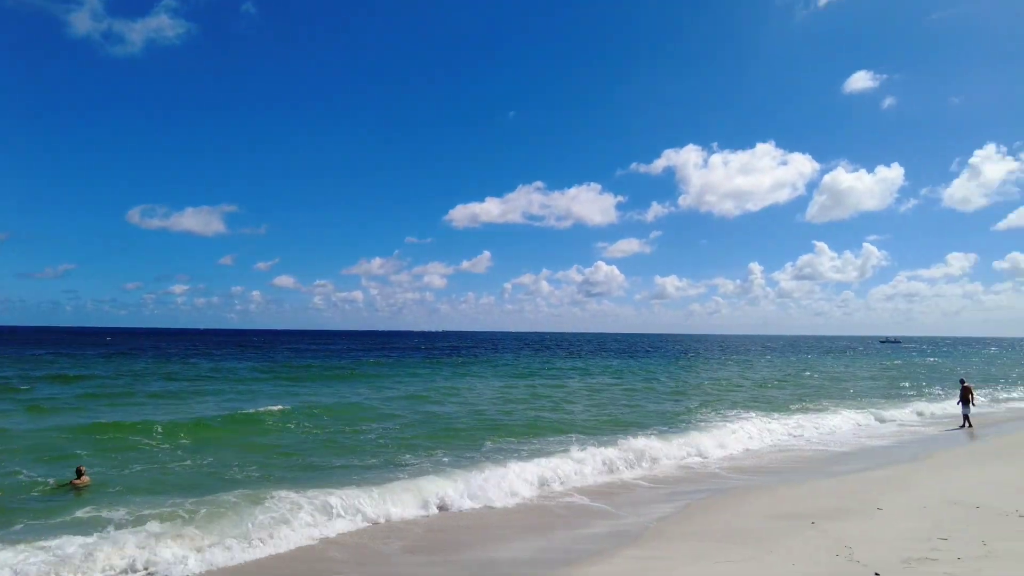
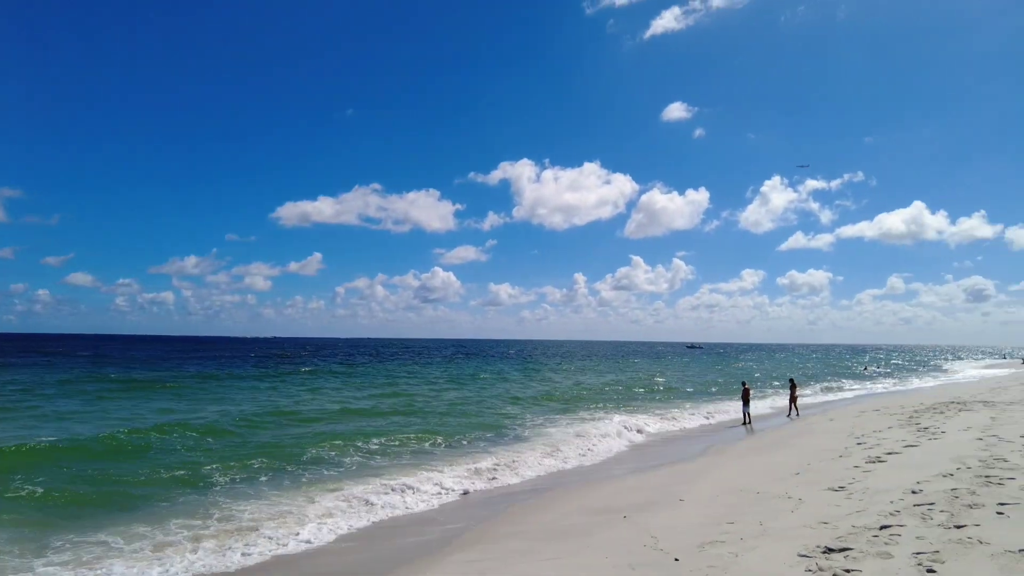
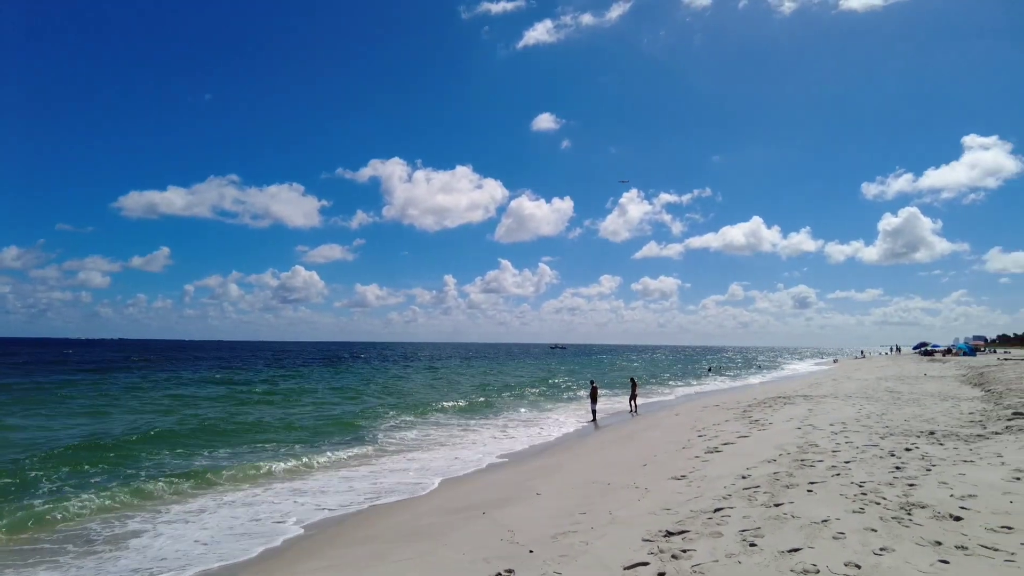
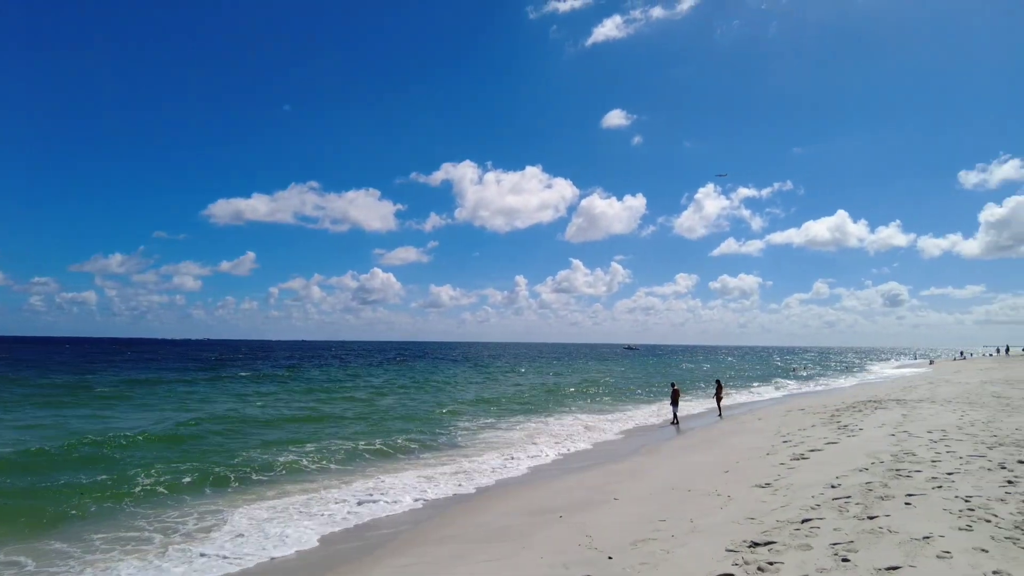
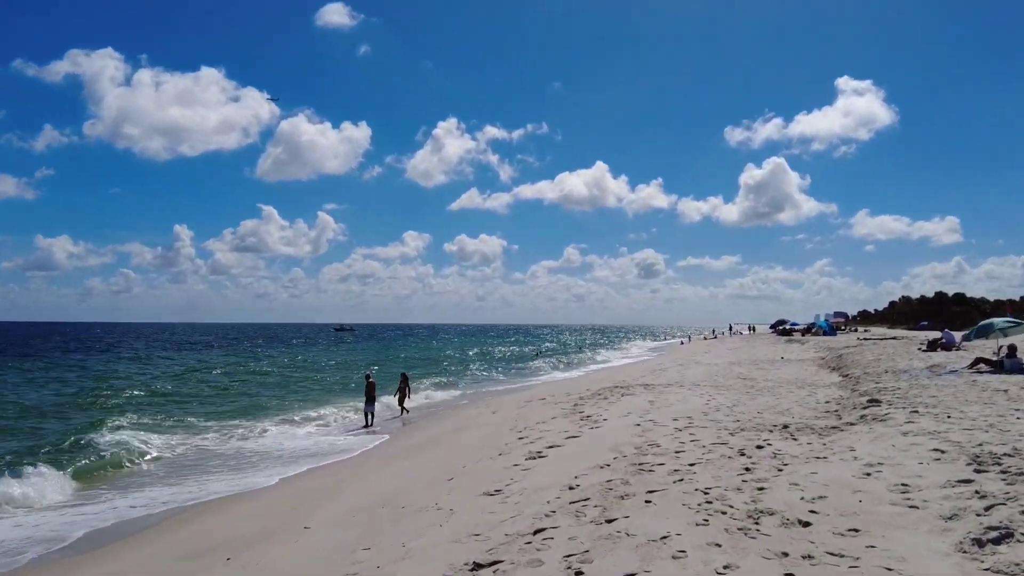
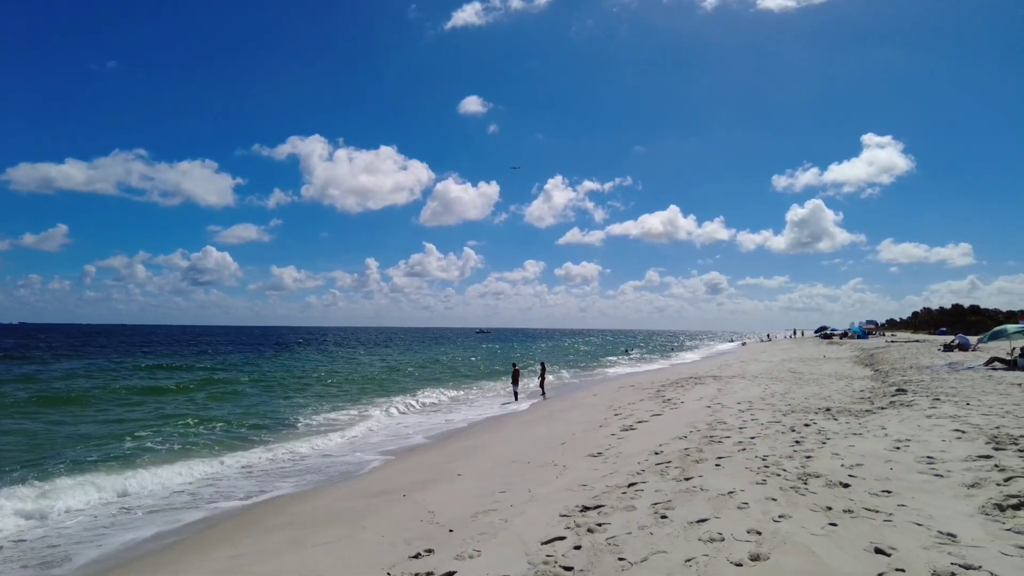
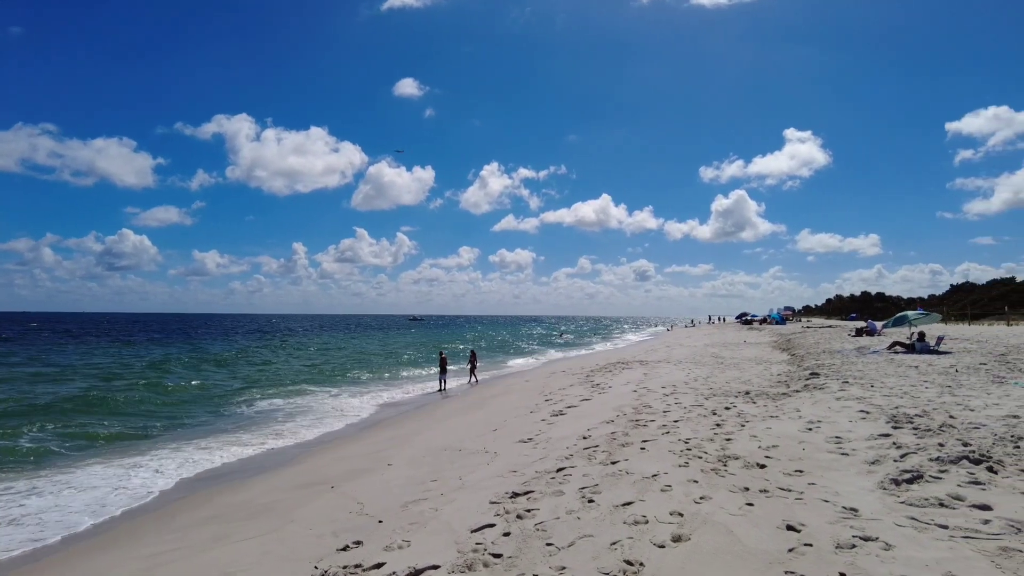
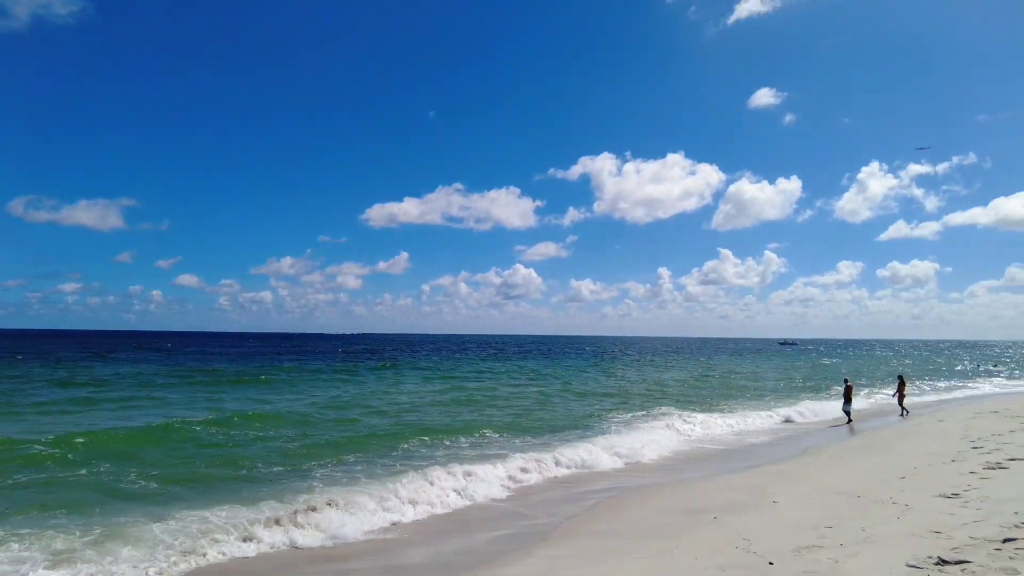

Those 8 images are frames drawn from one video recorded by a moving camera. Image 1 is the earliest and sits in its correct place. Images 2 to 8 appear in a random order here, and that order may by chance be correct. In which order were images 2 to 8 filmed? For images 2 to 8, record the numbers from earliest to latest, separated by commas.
8, 2, 4, 3, 6, 7, 5
